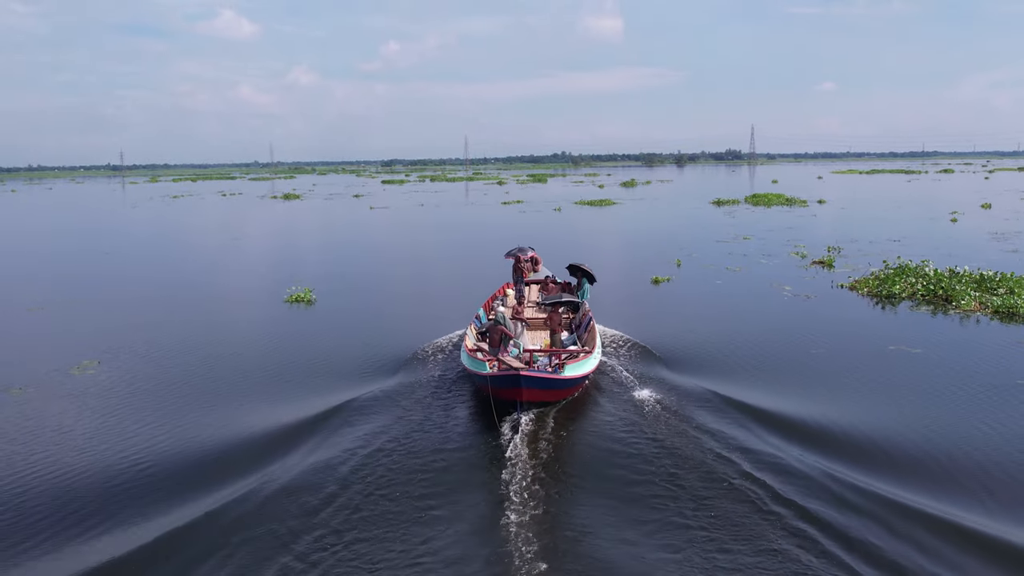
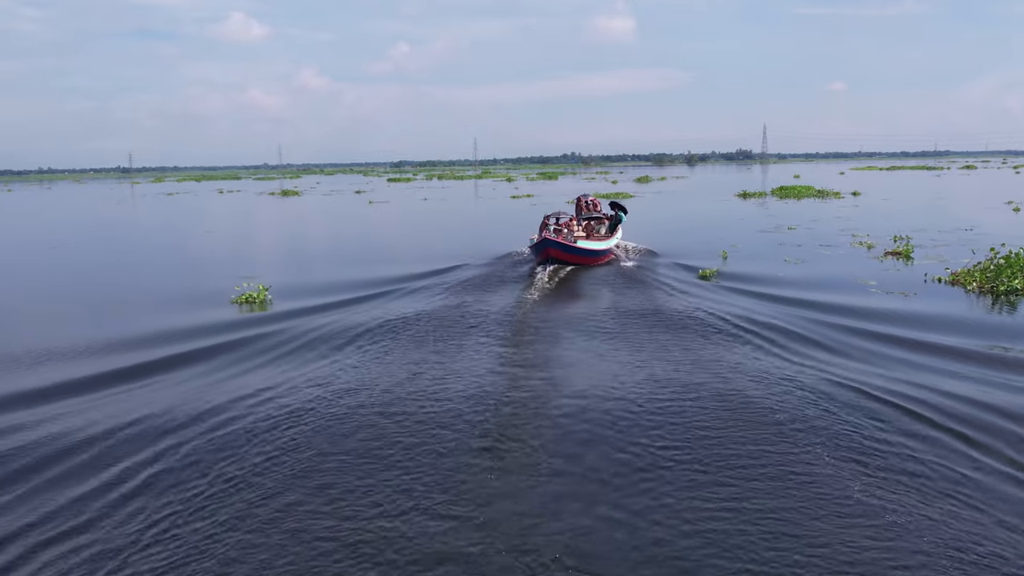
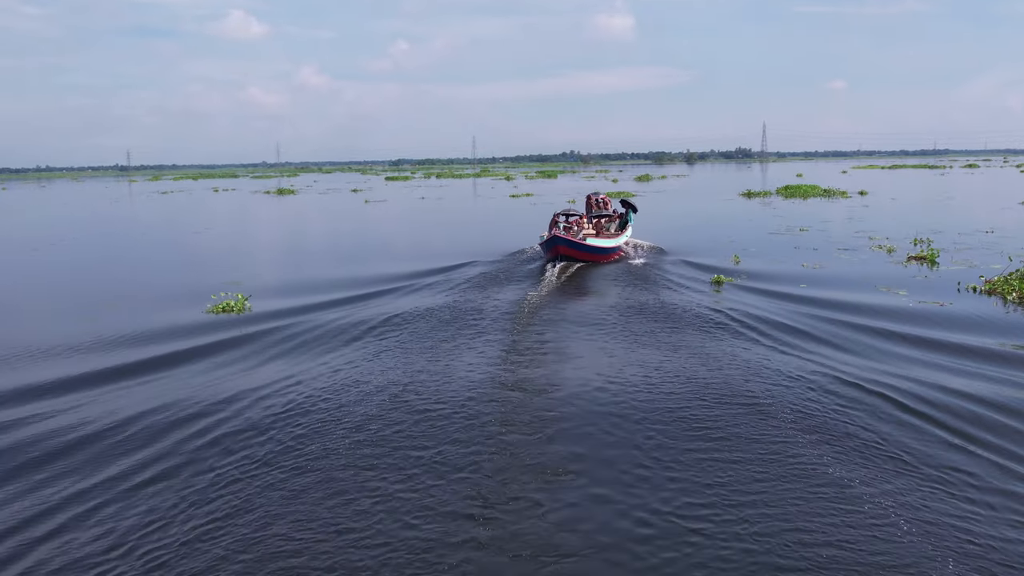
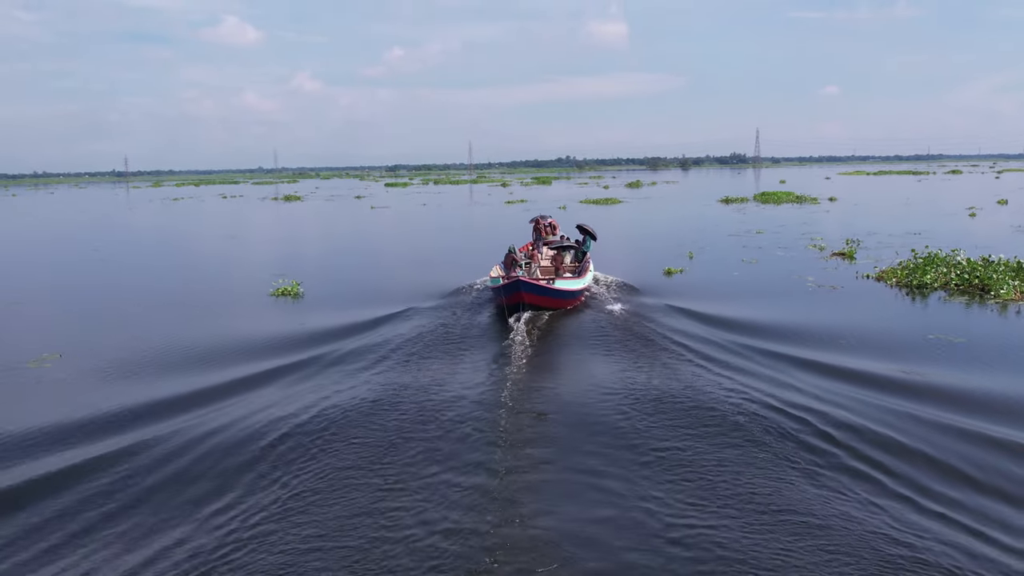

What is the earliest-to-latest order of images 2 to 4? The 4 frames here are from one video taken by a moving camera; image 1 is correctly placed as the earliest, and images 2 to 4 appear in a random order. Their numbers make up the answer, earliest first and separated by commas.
4, 2, 3
